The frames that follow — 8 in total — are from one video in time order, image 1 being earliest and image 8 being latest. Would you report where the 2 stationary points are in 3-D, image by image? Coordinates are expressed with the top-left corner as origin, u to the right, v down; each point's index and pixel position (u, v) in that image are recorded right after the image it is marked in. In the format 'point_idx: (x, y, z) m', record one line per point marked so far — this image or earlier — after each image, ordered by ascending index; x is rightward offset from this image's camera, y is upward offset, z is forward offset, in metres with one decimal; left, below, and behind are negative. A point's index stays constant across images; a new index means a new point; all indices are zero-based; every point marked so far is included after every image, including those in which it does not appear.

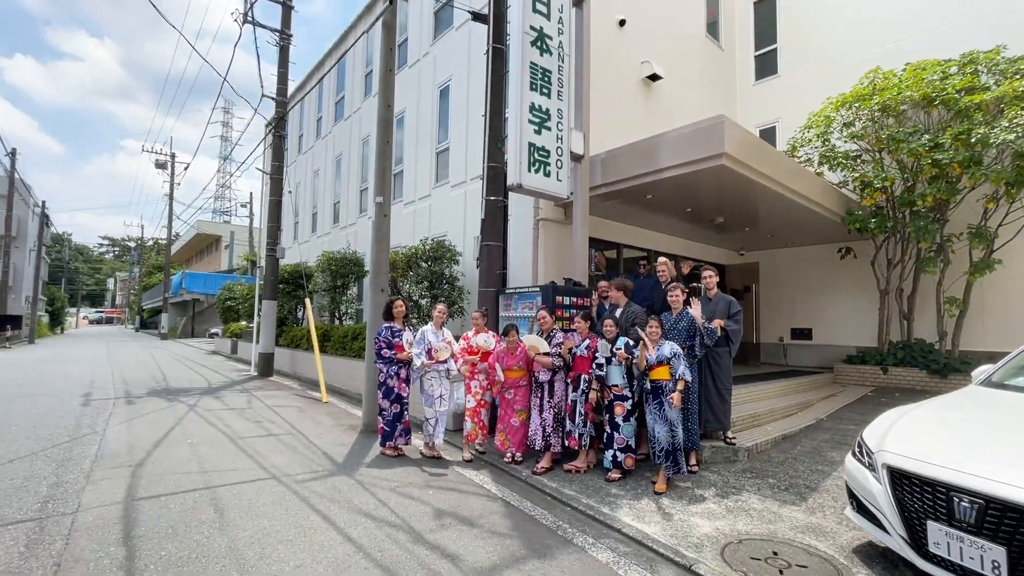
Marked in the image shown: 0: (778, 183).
0: (+3.8, +1.5, +6.8) m
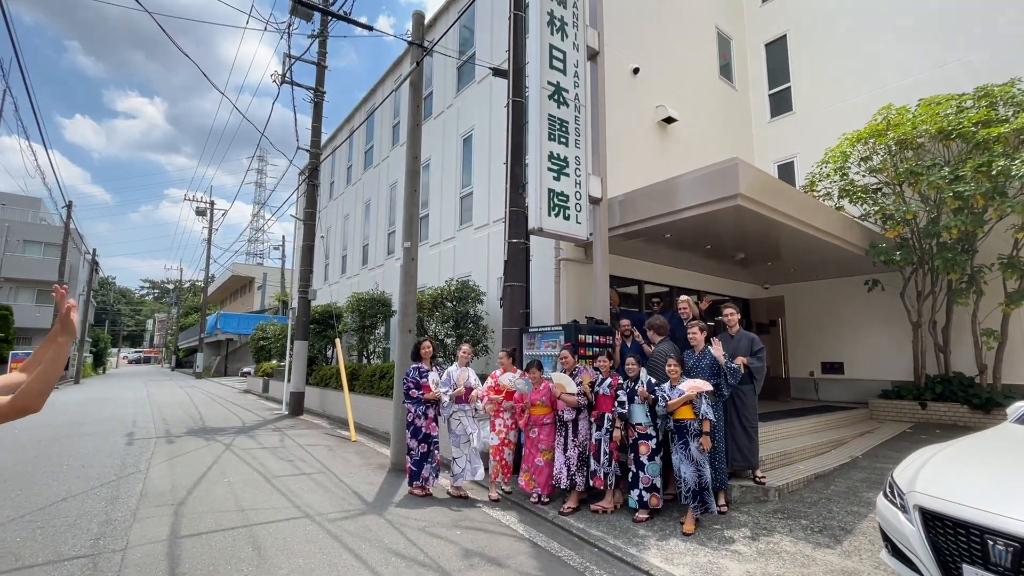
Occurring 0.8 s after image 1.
0: (+4.1, +1.1, +6.8) m
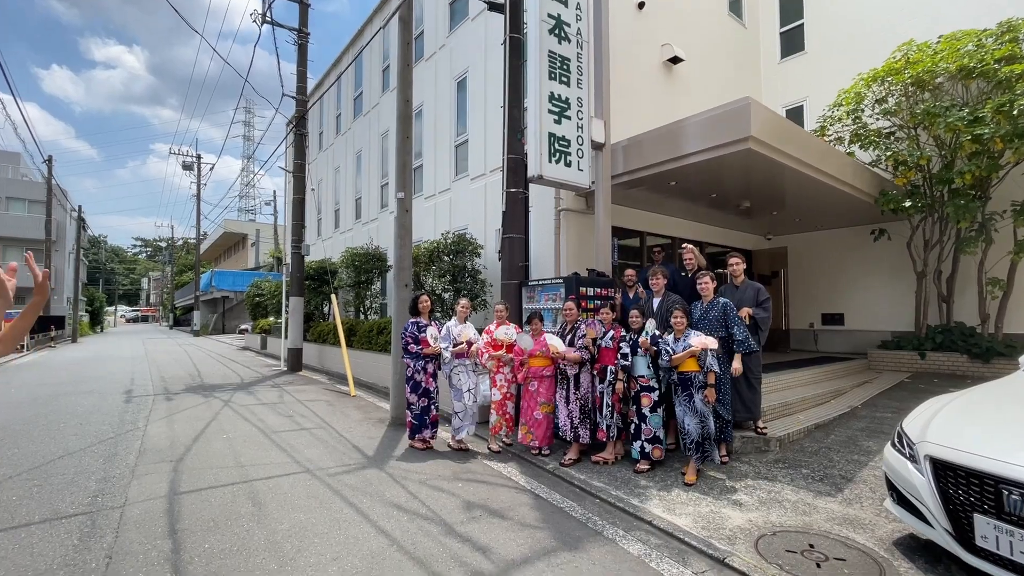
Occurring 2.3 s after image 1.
0: (+4.1, +1.8, +6.5) m
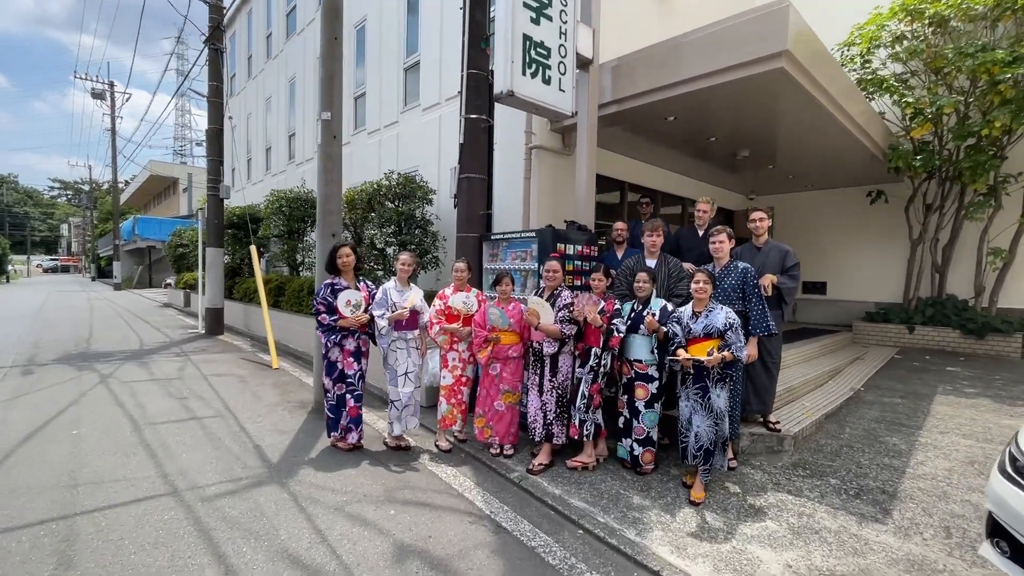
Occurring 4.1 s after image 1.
0: (+3.6, +2.2, +5.4) m
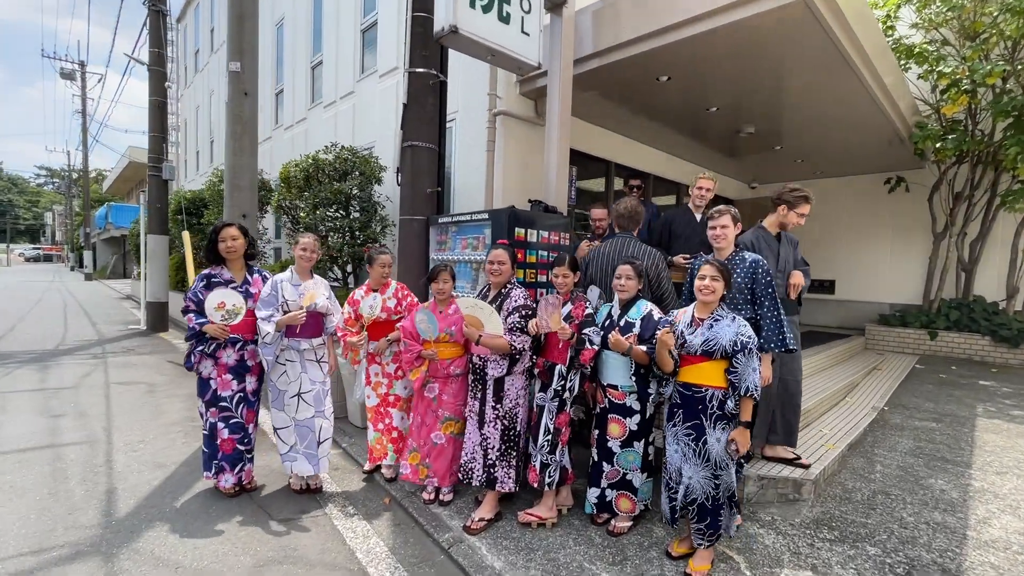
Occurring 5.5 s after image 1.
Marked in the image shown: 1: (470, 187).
0: (+3.2, +2.2, +4.5) m
1: (-0.5, +1.1, +5.0) m
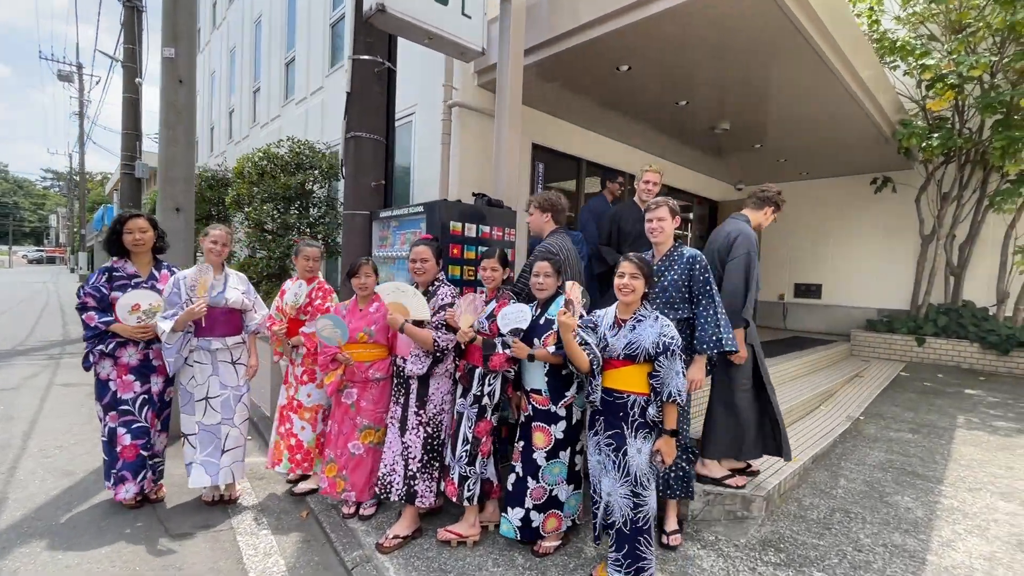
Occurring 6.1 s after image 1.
0: (+2.8, +2.1, +4.3) m
1: (-0.9, +1.1, +4.8) m
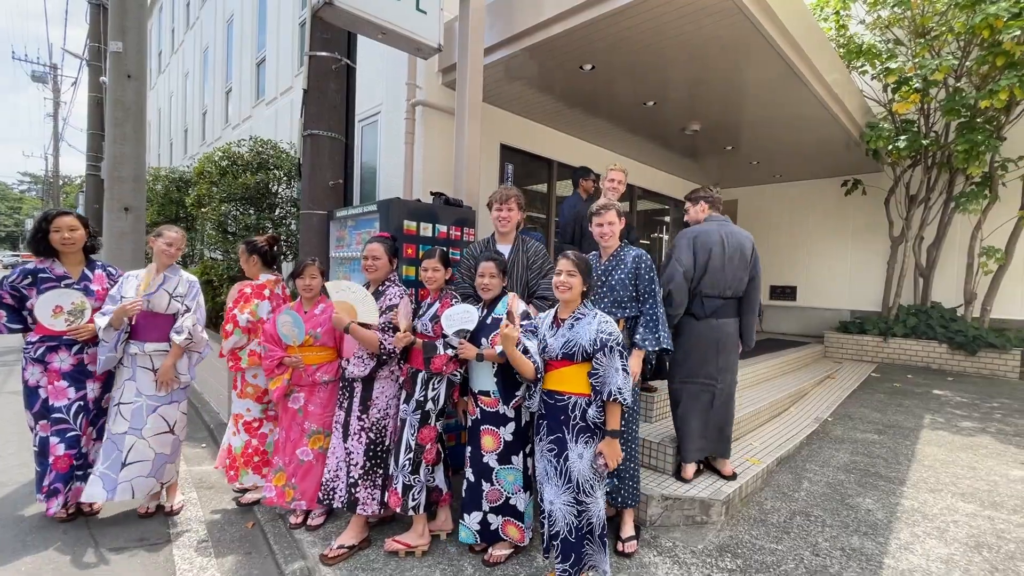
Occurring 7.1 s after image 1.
0: (+2.5, +2.1, +4.3) m
1: (-1.2, +1.0, +4.7) m
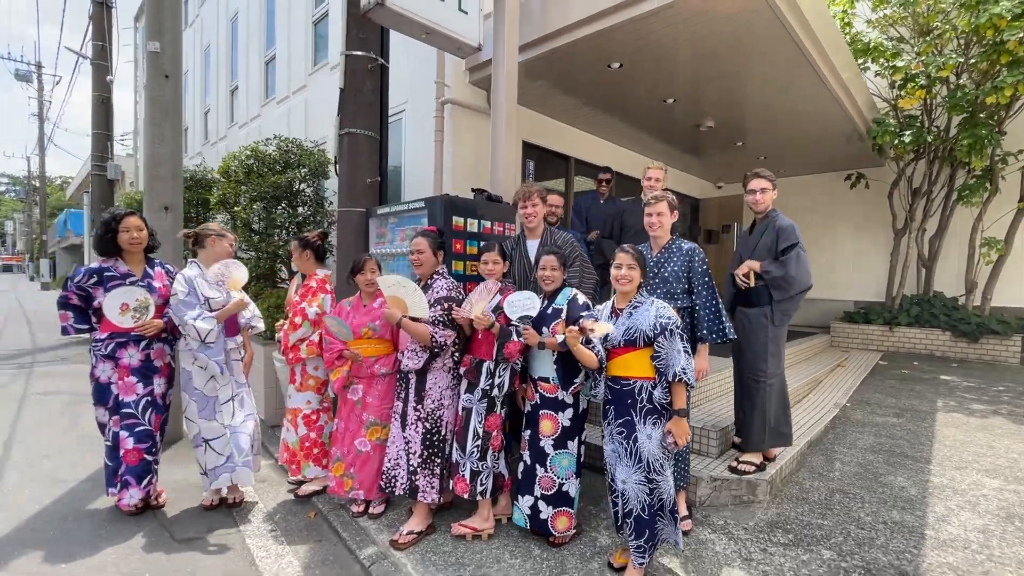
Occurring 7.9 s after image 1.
0: (+2.8, +2.2, +4.4) m
1: (-0.9, +1.1, +4.8) m
